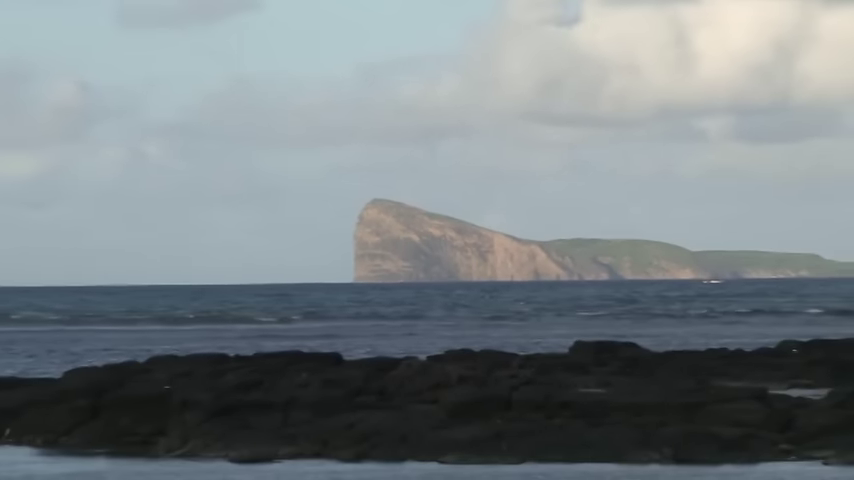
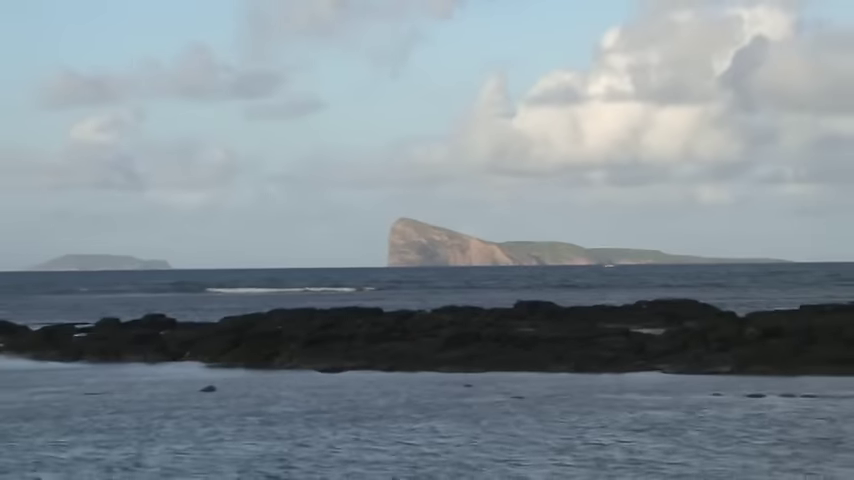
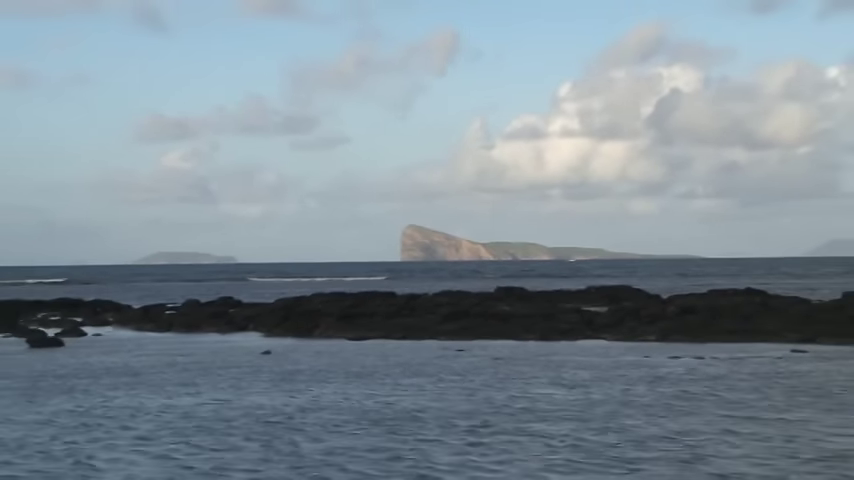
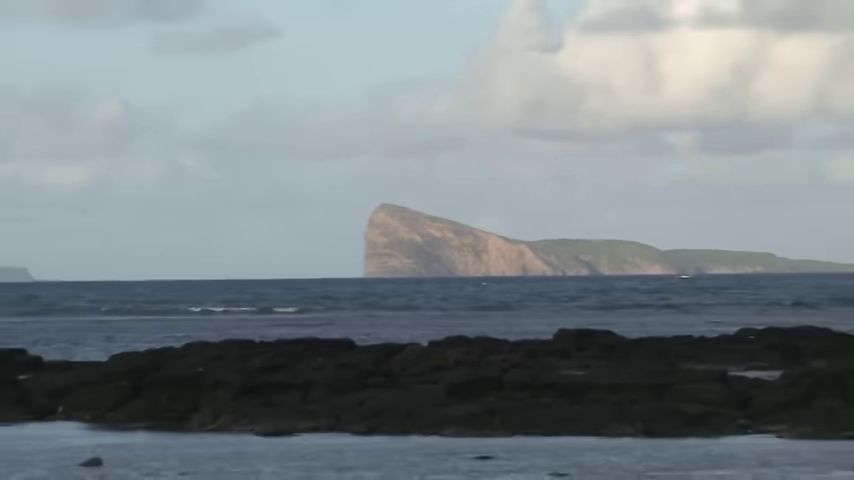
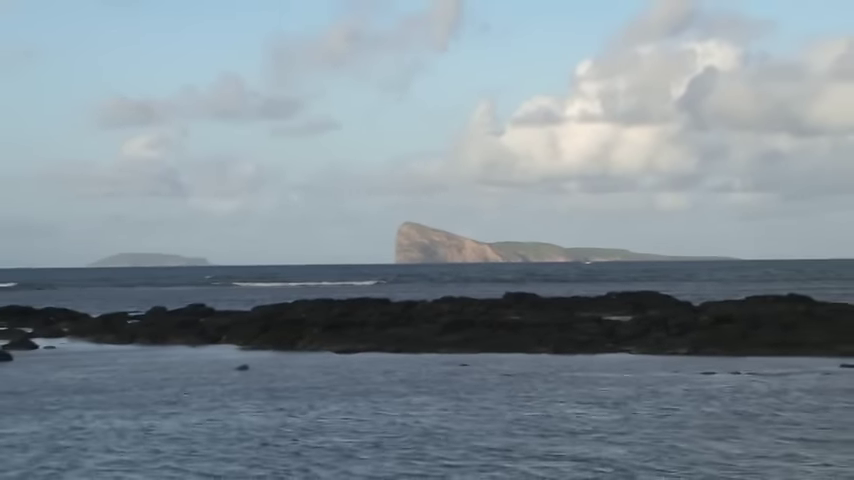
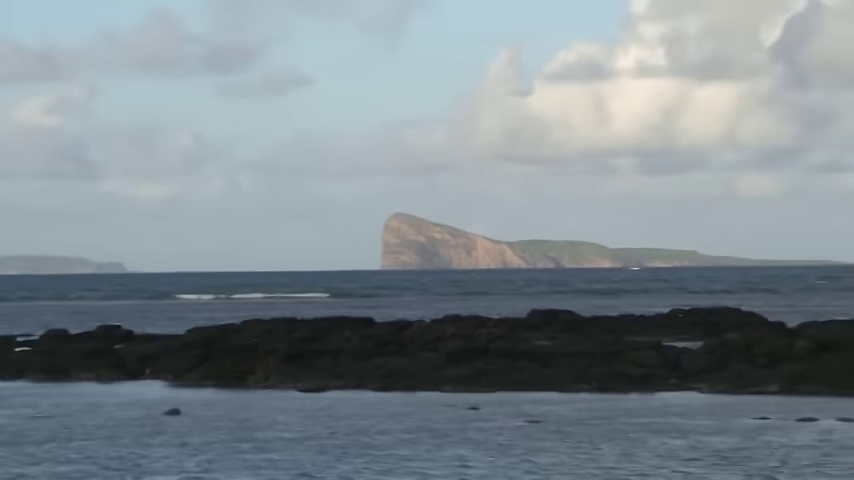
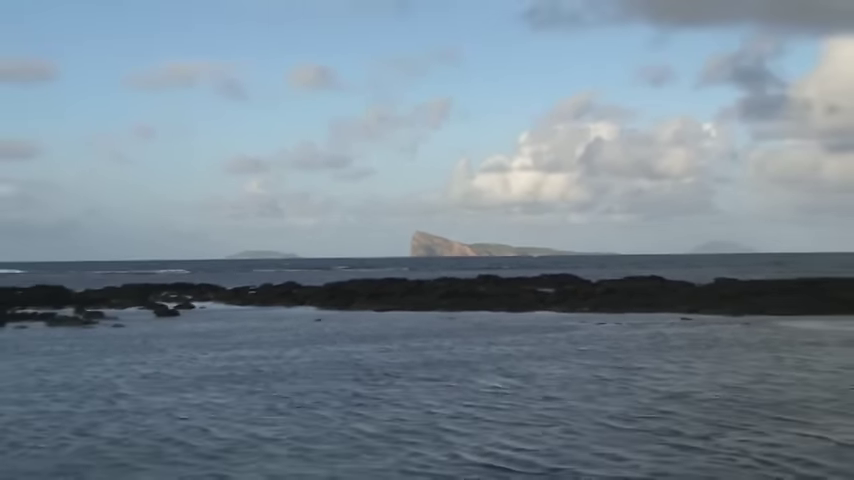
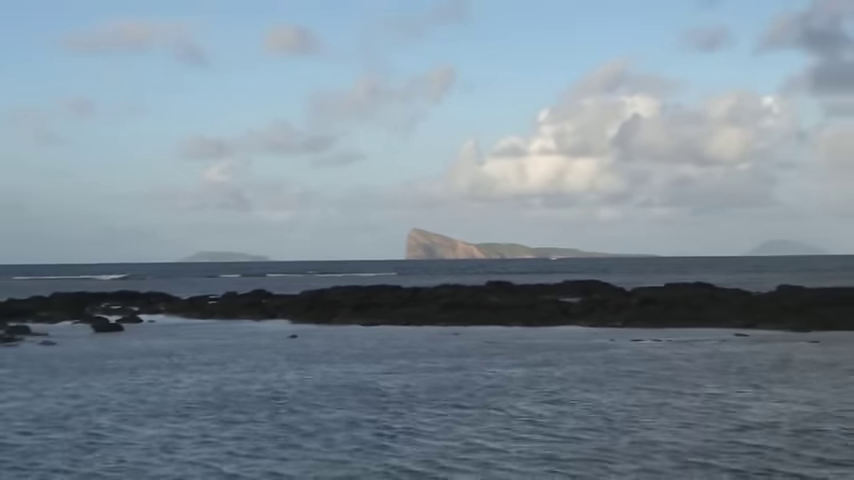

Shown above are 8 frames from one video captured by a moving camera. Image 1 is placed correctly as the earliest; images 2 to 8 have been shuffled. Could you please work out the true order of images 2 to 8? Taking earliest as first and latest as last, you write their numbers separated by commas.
4, 6, 2, 5, 3, 8, 7
